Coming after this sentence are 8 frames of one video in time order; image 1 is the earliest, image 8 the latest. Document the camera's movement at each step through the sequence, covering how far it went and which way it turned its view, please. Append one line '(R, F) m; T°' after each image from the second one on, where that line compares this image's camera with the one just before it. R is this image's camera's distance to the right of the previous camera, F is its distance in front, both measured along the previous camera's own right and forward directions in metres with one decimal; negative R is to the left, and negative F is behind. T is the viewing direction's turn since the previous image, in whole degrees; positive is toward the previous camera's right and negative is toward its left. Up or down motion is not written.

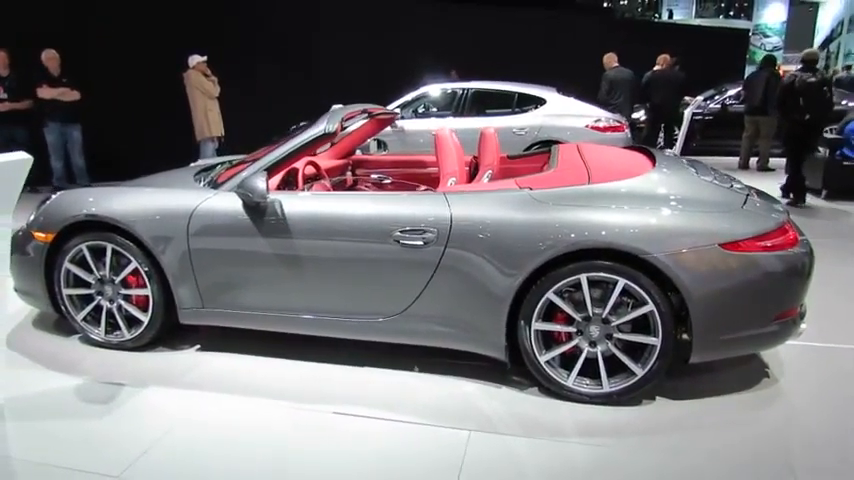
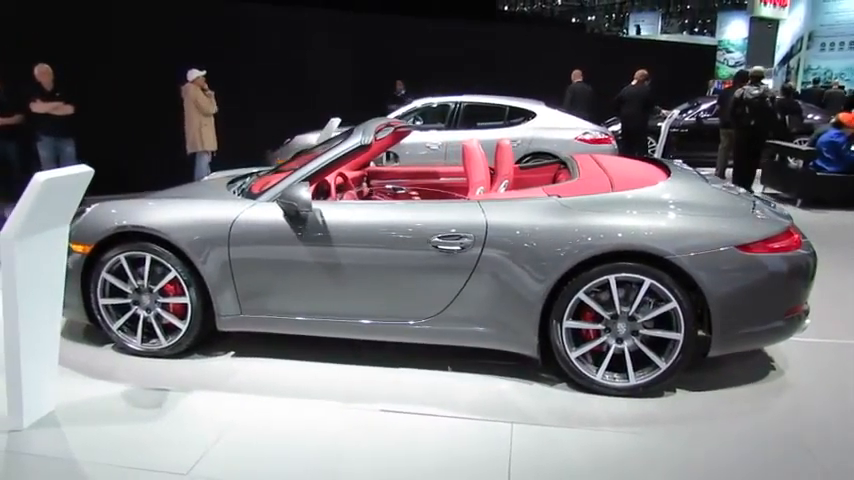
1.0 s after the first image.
(-0.4, -0.2) m; +3°
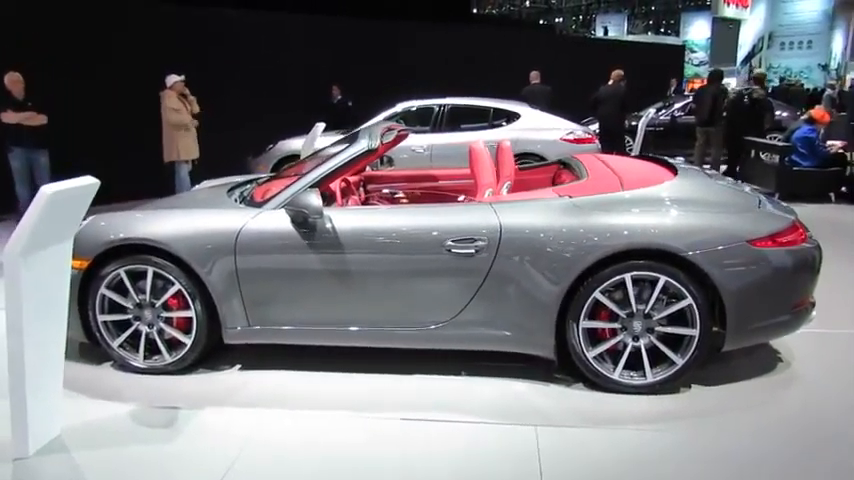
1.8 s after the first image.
(-0.2, 0.0) m; +3°
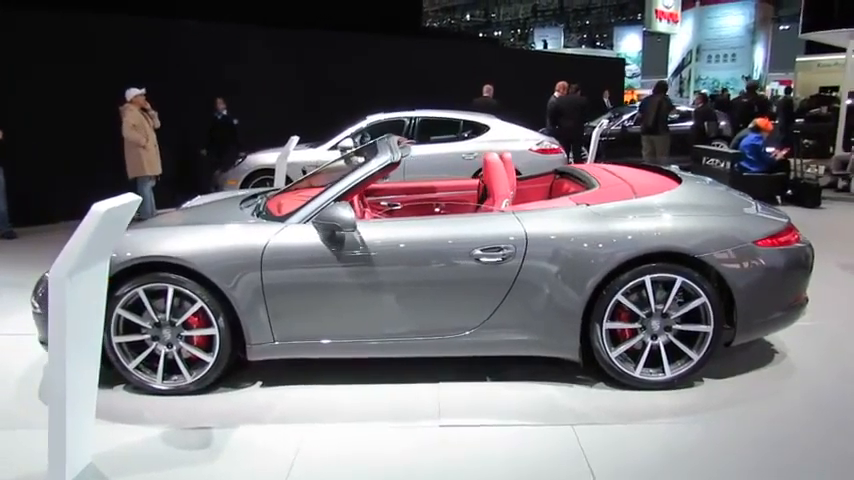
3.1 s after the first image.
(-0.5, -0.1) m; +5°
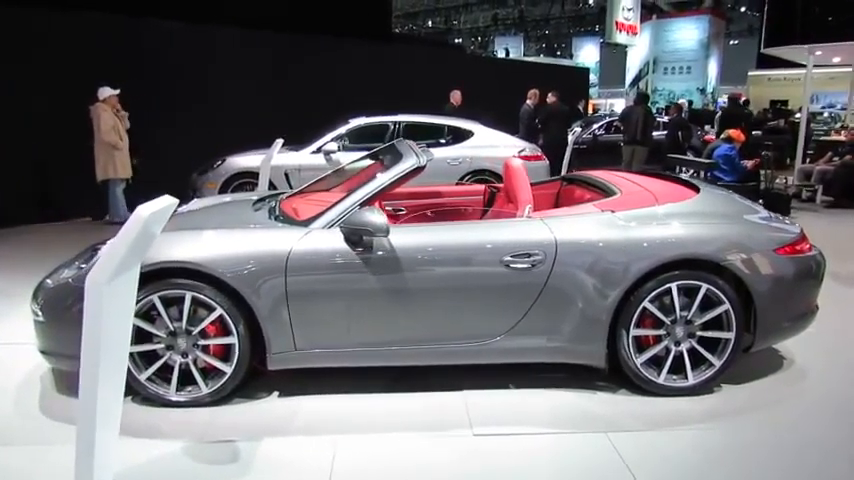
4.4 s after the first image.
(-0.4, +0.1) m; +4°
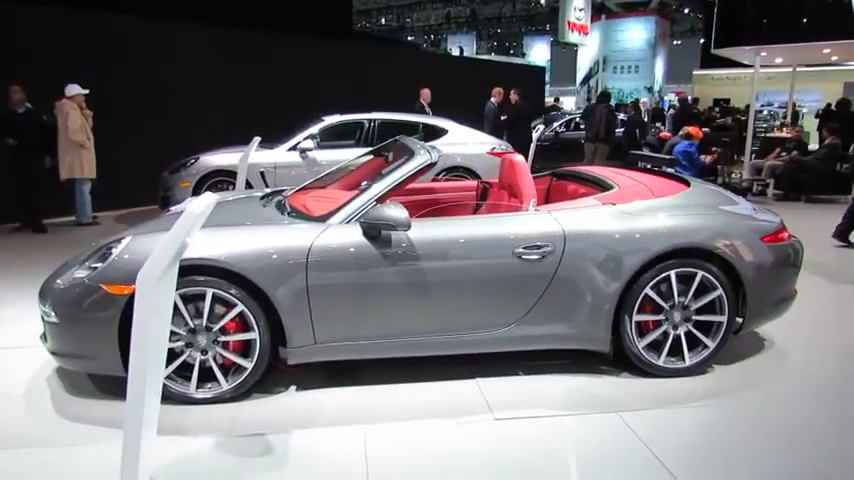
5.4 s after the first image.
(-0.4, -0.1) m; +5°
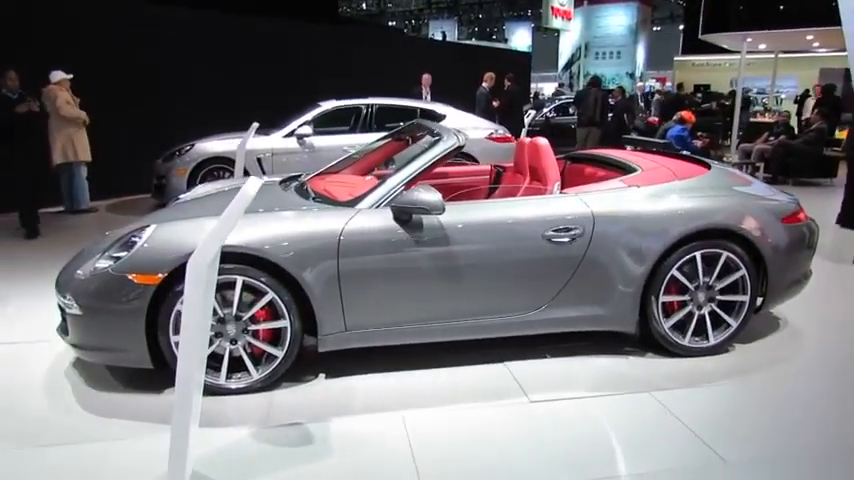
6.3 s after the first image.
(-0.3, 0.0) m; +2°
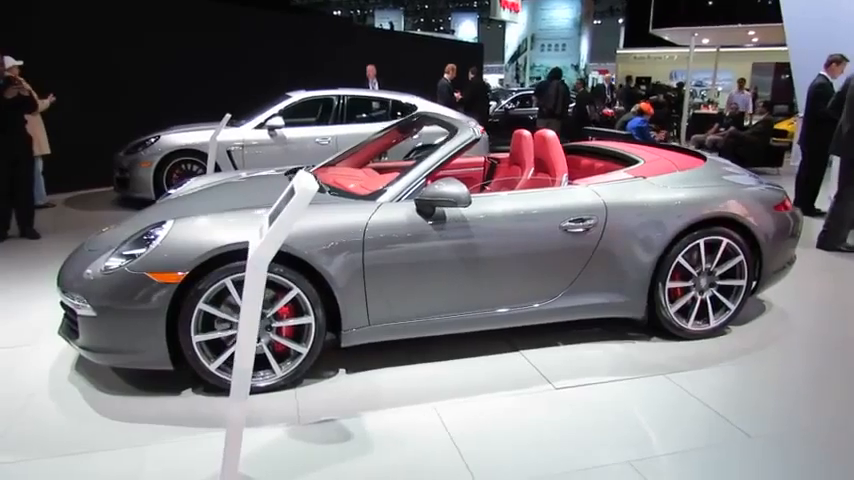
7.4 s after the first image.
(-0.4, 0.0) m; +5°
